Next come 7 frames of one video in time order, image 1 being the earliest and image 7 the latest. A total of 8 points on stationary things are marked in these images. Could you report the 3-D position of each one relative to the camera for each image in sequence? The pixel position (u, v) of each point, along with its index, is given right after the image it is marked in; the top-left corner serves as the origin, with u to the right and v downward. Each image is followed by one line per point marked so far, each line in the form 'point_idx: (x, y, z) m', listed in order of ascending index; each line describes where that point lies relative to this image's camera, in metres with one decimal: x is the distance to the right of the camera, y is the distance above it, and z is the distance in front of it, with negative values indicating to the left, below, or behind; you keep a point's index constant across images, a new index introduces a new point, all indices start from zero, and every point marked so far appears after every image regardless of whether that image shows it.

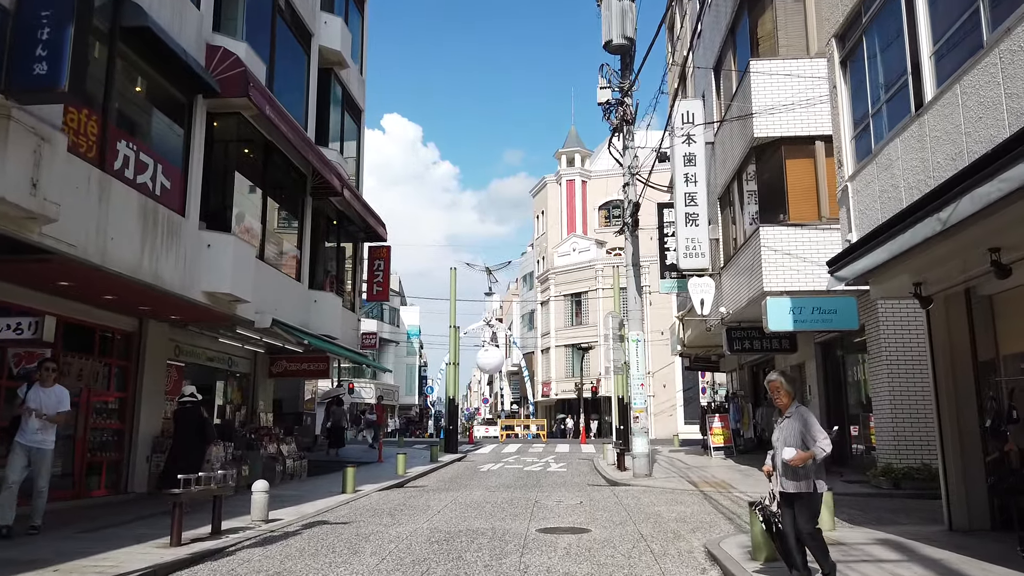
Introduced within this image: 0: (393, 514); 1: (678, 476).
0: (-1.7, -3.2, +10.4) m
1: (+3.5, -3.9, +15.5) m
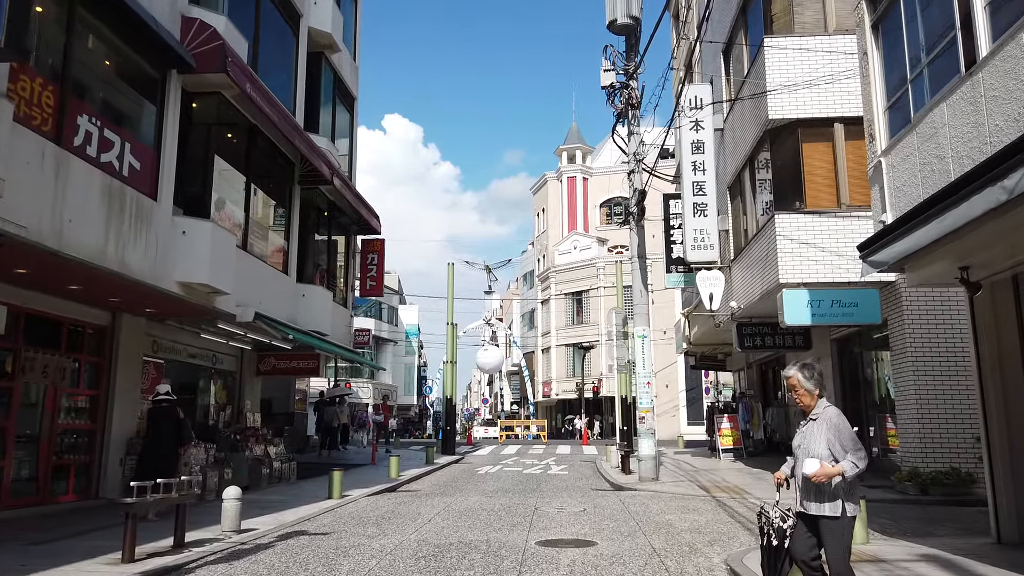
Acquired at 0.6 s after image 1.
0: (-1.7, -3.0, +9.5) m
1: (+3.4, -3.8, +14.6) m
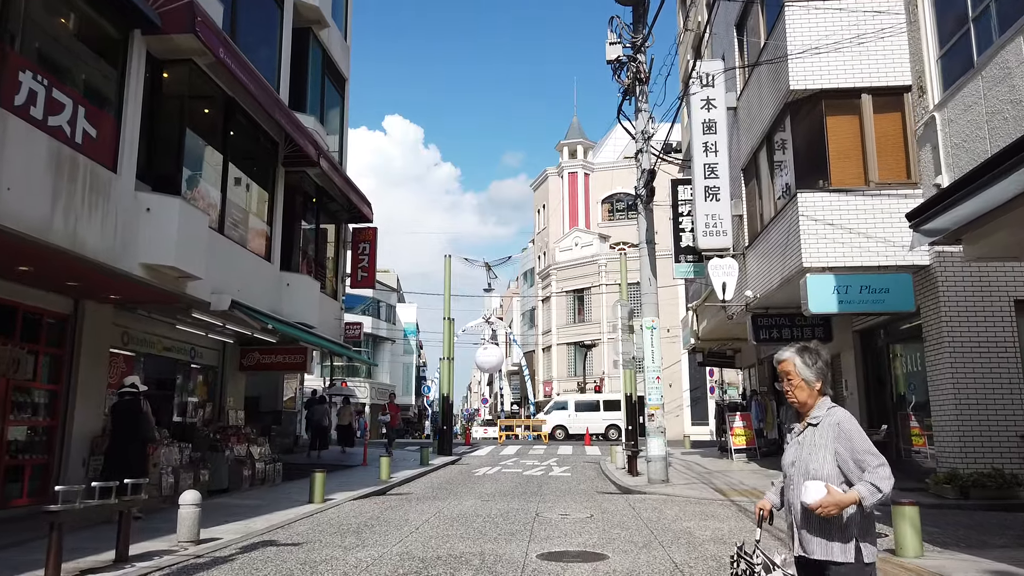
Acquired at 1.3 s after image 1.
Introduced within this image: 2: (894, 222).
0: (-1.7, -2.8, +8.4) m
1: (+3.4, -3.5, +13.5) m
2: (+6.1, +1.0, +11.8) m
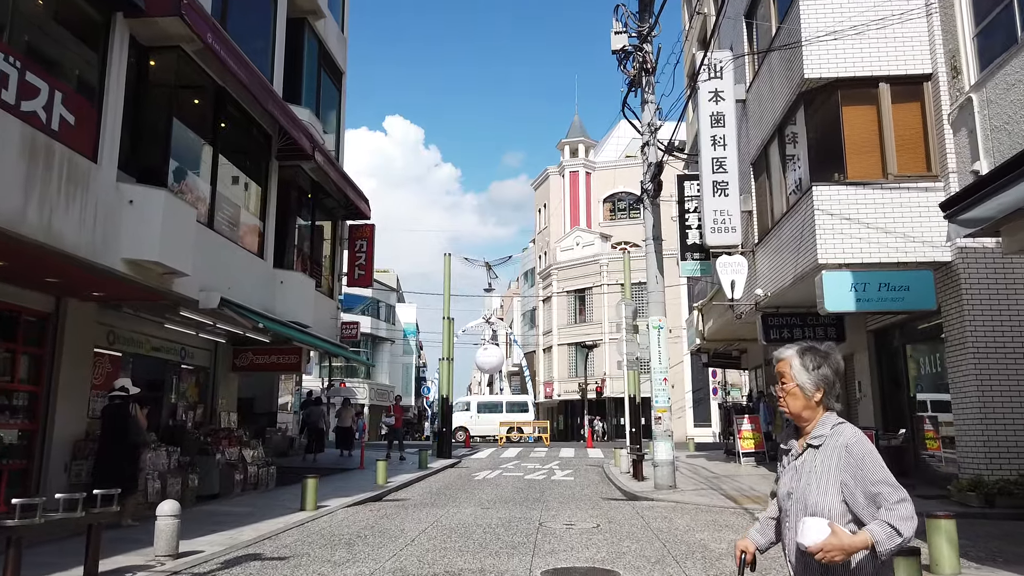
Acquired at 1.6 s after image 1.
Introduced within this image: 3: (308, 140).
0: (-1.7, -2.7, +7.9) m
1: (+3.4, -3.5, +13.0) m
2: (+6.1, +1.1, +11.3) m
3: (-4.1, +3.0, +14.9) m
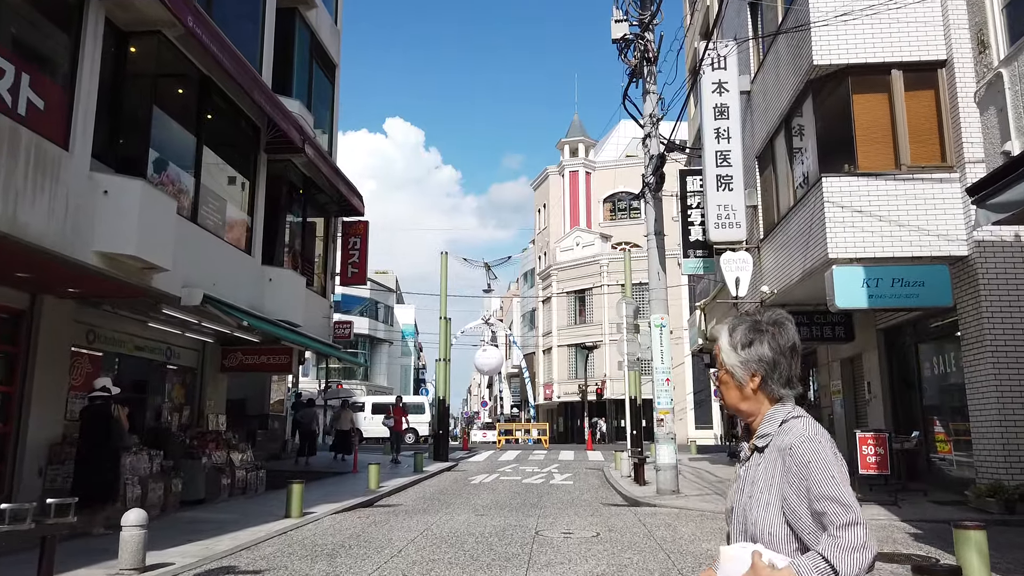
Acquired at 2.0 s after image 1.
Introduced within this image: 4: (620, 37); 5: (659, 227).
0: (-1.8, -2.7, +7.4) m
1: (+3.4, -3.4, +12.5) m
2: (+6.0, +1.1, +10.8) m
3: (-4.1, +3.0, +14.4) m
4: (+2.1, +4.8, +14.2) m
5: (+2.7, +1.1, +13.6) m
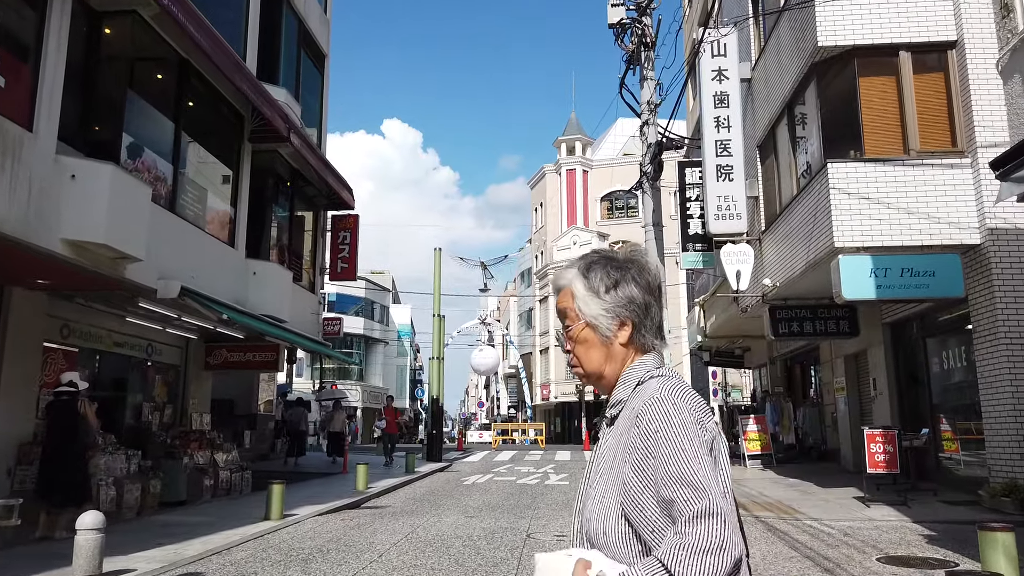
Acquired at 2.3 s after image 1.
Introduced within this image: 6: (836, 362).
0: (-1.9, -2.5, +6.9) m
1: (+3.3, -3.3, +12.0) m
2: (+5.9, +1.3, +10.3) m
3: (-4.3, +3.1, +13.9) m
4: (+1.9, +4.9, +13.8) m
5: (+2.6, +1.2, +13.1) m
6: (+6.8, -1.6, +15.6) m
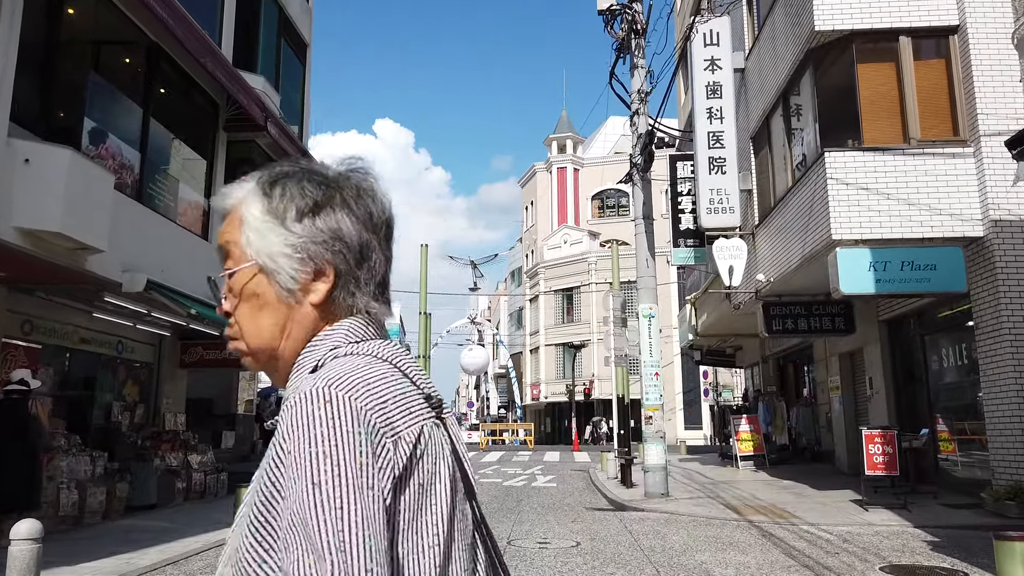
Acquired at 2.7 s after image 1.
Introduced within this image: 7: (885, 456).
0: (-2.1, -2.4, +6.4) m
1: (+3.0, -3.2, +11.5) m
2: (+5.7, +1.4, +9.9) m
3: (-4.5, +3.2, +13.4) m
4: (+1.7, +5.0, +13.3) m
5: (+2.3, +1.3, +12.7) m
6: (+6.5, -1.5, +15.2) m
7: (+4.9, -2.2, +9.7) m
